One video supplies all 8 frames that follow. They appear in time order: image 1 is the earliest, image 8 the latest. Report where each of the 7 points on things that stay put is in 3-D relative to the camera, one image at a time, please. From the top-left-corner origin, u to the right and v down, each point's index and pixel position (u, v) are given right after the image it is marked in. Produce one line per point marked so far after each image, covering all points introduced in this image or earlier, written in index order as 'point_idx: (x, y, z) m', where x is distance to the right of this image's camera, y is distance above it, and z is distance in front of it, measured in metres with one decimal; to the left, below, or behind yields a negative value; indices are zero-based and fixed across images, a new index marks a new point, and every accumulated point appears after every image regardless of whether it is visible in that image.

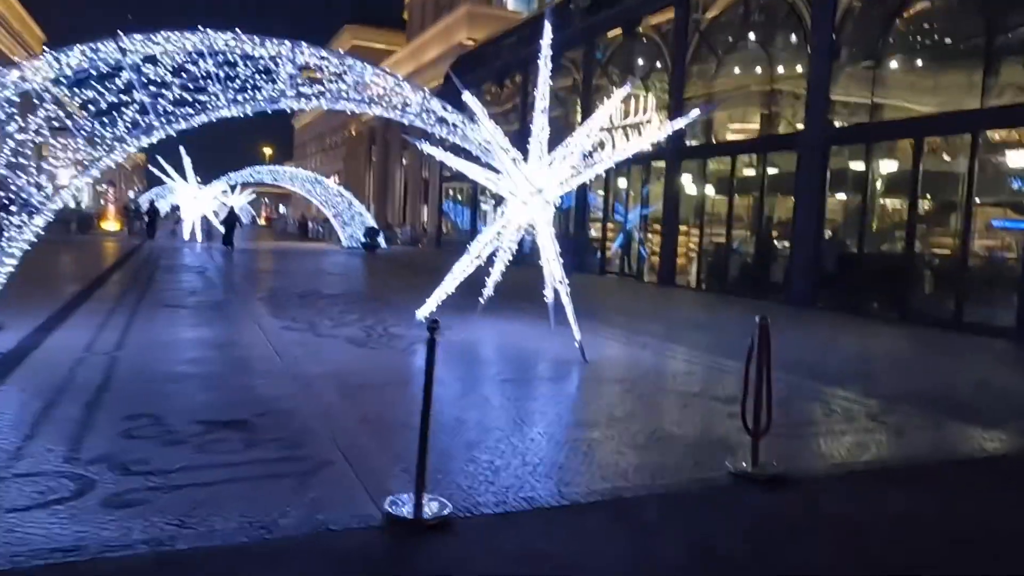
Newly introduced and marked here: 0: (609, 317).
0: (+2.2, -0.7, +17.1) m
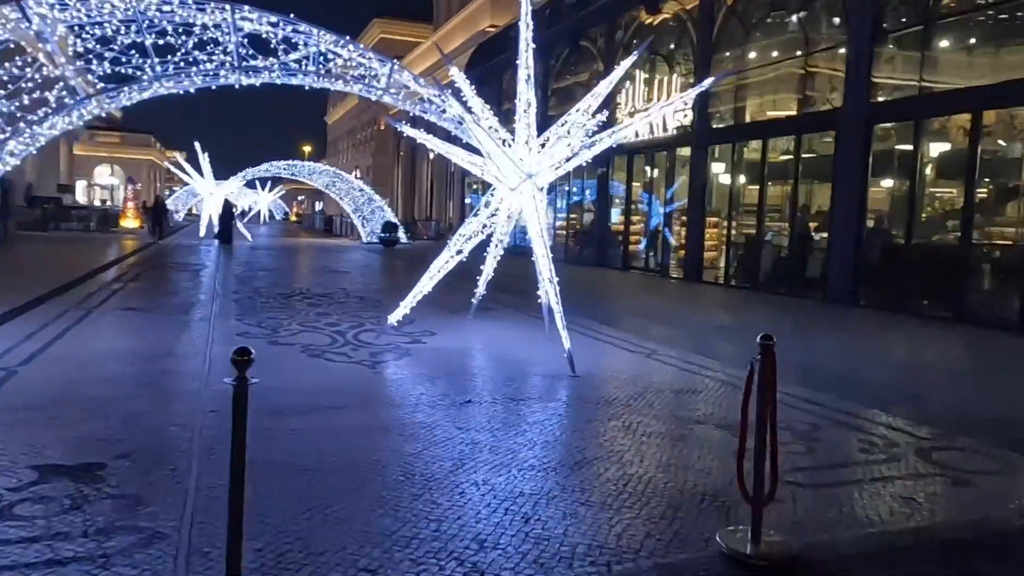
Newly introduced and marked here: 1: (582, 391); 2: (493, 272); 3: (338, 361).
0: (+2.2, -0.7, +15.3) m
1: (+0.8, -1.2, +9.0) m
2: (-0.4, +0.3, +13.6) m
3: (-2.3, -0.9, +10.1) m
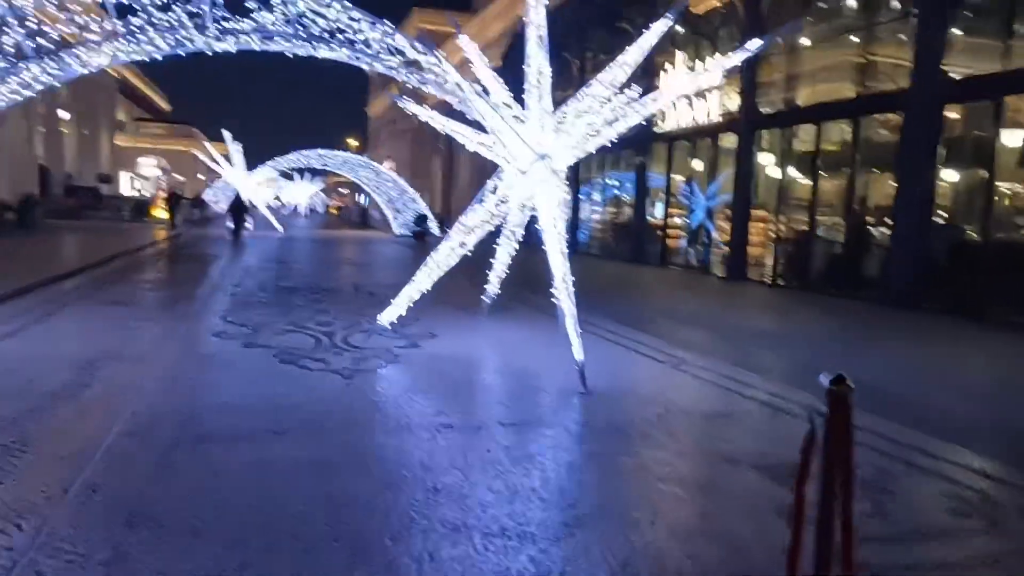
0: (+2.5, -0.6, +13.7) m
1: (+0.8, -1.2, +7.4) m
2: (-0.1, +0.4, +12.1) m
3: (-2.3, -0.9, +8.7) m
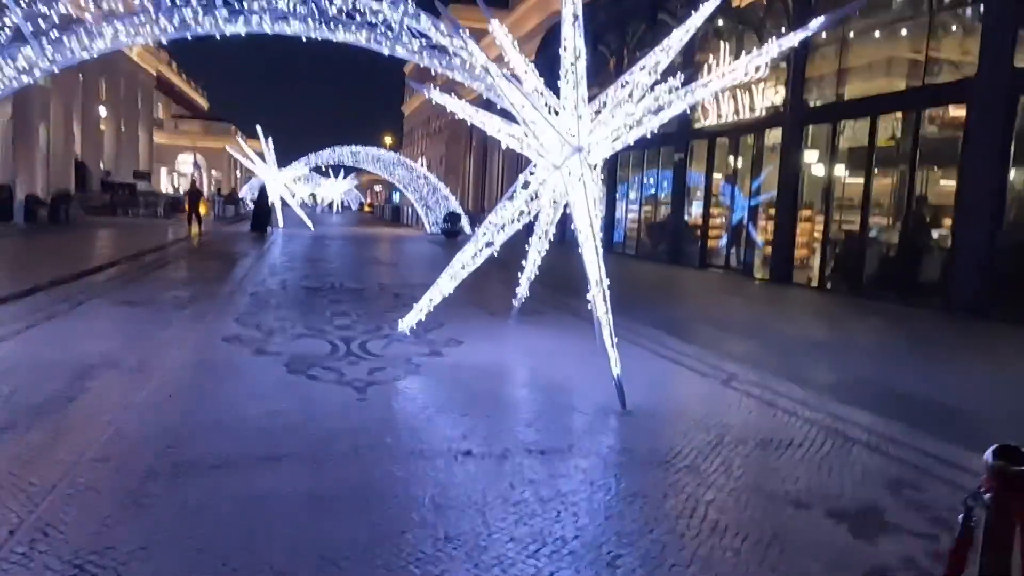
0: (+3.0, -0.7, +12.7) m
1: (+1.0, -1.3, +6.6) m
2: (+0.4, +0.3, +11.3) m
3: (-2.0, -0.9, +8.0) m
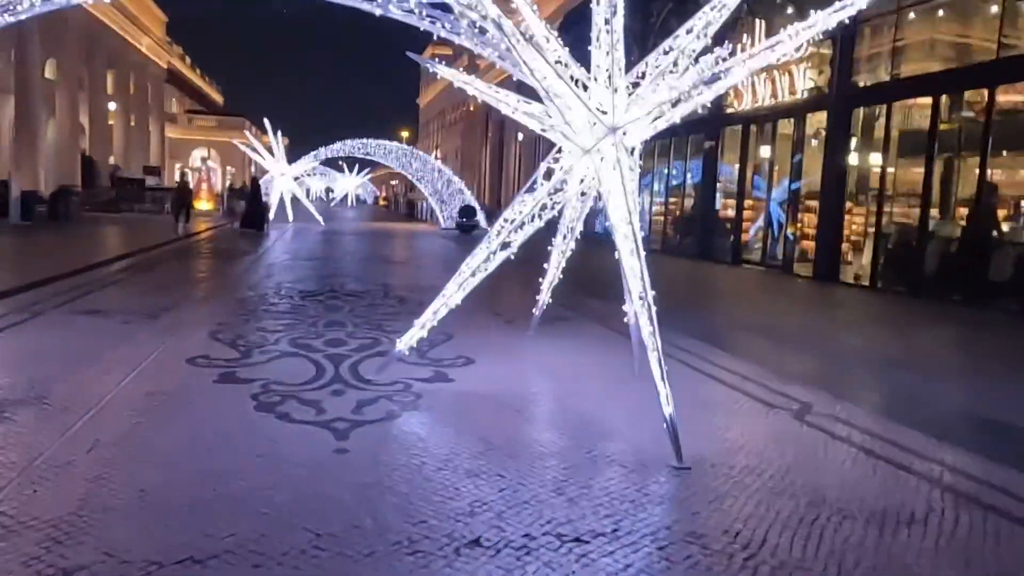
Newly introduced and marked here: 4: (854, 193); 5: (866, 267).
0: (+3.3, -0.8, +11.0) m
1: (+1.2, -1.4, +4.9) m
2: (+0.6, +0.2, +9.7) m
3: (-1.8, -1.1, +6.4) m
4: (+8.3, +2.3, +18.3) m
5: (+8.4, +0.5, +17.8) m
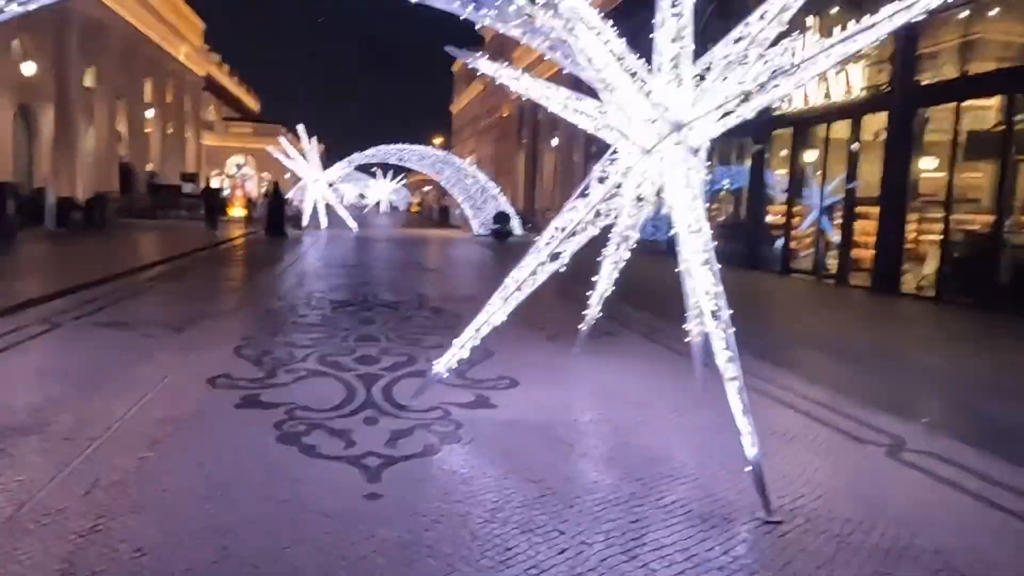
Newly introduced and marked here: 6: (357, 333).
0: (+3.9, -1.0, +10.1) m
1: (+1.5, -1.5, +4.1) m
2: (+1.2, +0.1, +8.9) m
3: (-1.4, -1.2, +5.7) m
4: (+9.2, +2.0, +17.1) m
5: (+9.3, +0.2, +16.7) m
6: (-2.1, -0.6, +10.4) m
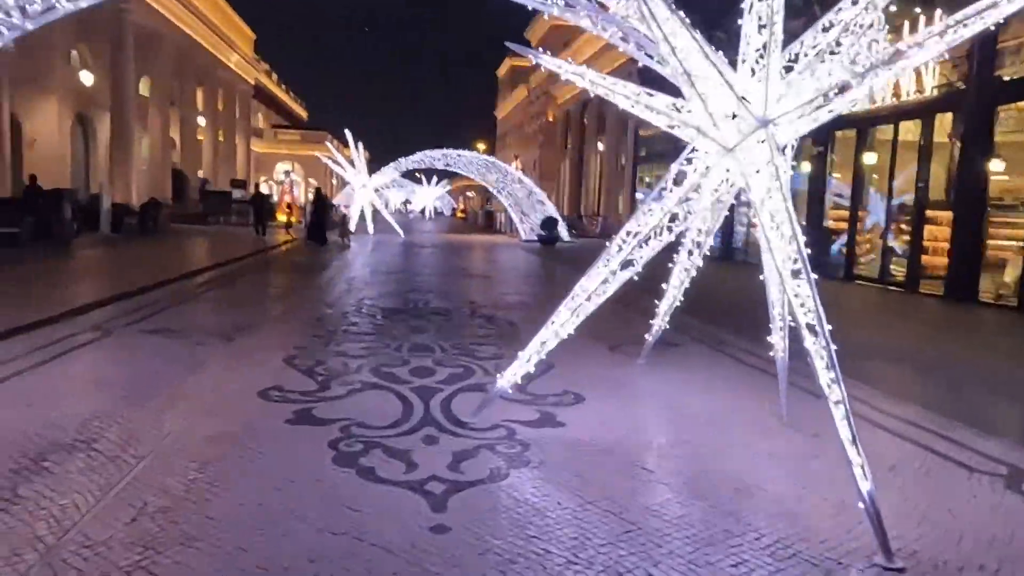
0: (+4.7, -1.1, +9.4) m
1: (+2.0, -1.6, +3.5) m
2: (+1.8, 0.0, +8.3) m
3: (-0.9, -1.3, +5.3) m
4: (+10.3, +1.8, +16.1) m
5: (+10.4, 0.0, +15.6) m
6: (-1.3, -0.7, +10.0) m
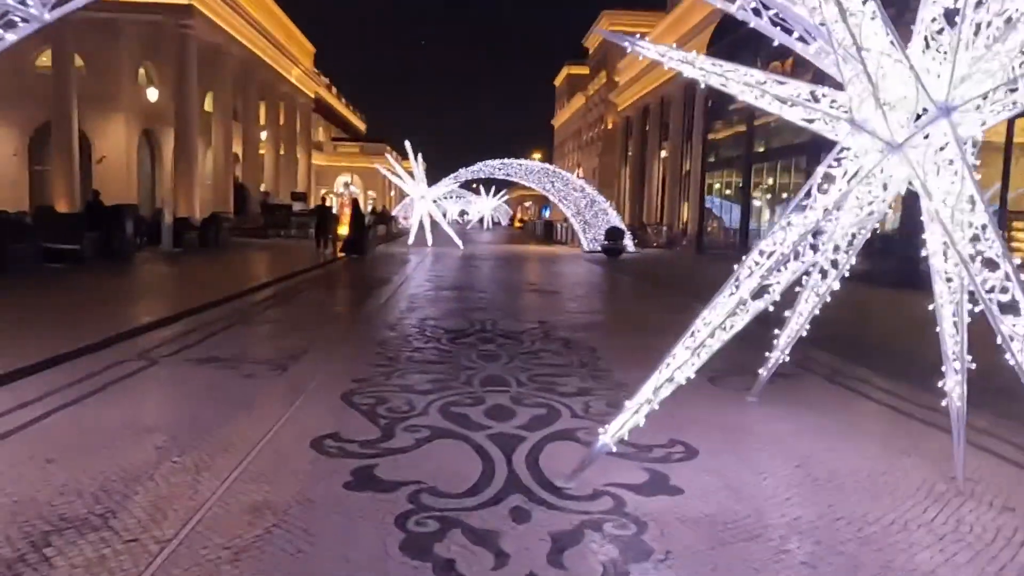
0: (+5.6, -1.3, +7.8) m
1: (+2.5, -1.8, +2.1) m
2: (+2.7, -0.3, +6.9) m
3: (-0.2, -1.5, +4.1) m
4: (+11.7, +1.5, +14.1) m
5: (+11.8, -0.3, +13.6) m
6: (-0.3, -1.0, +8.9) m
